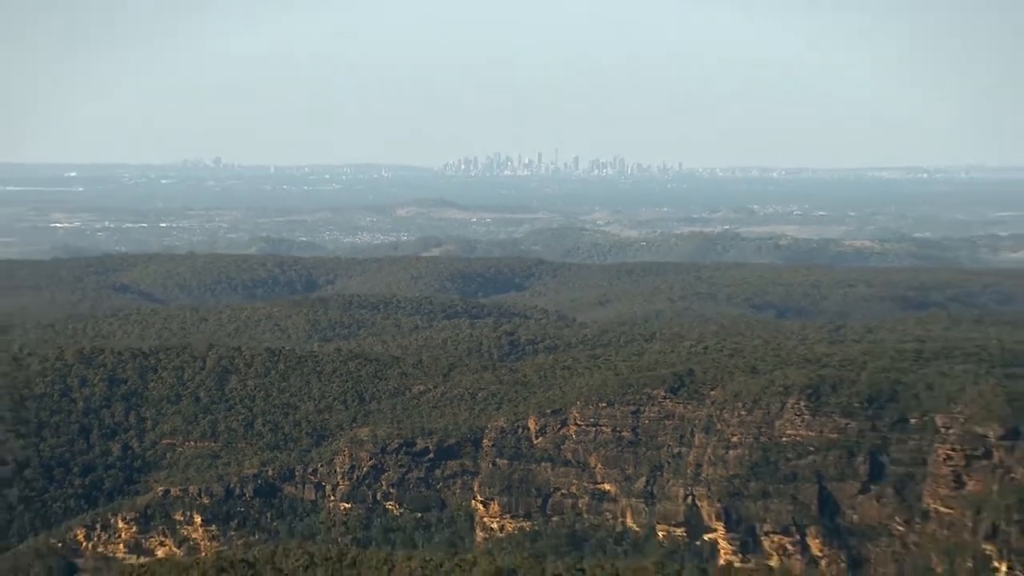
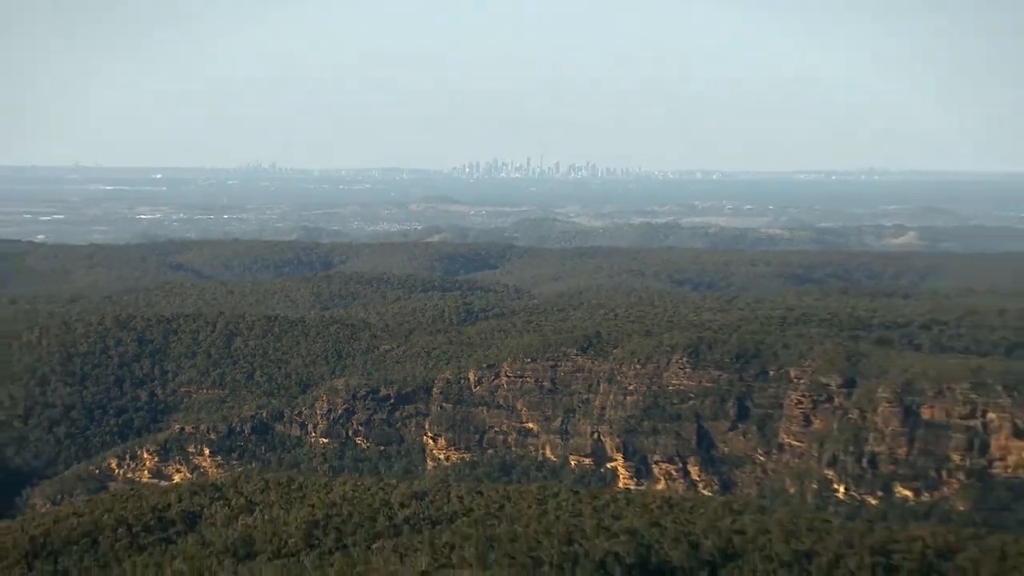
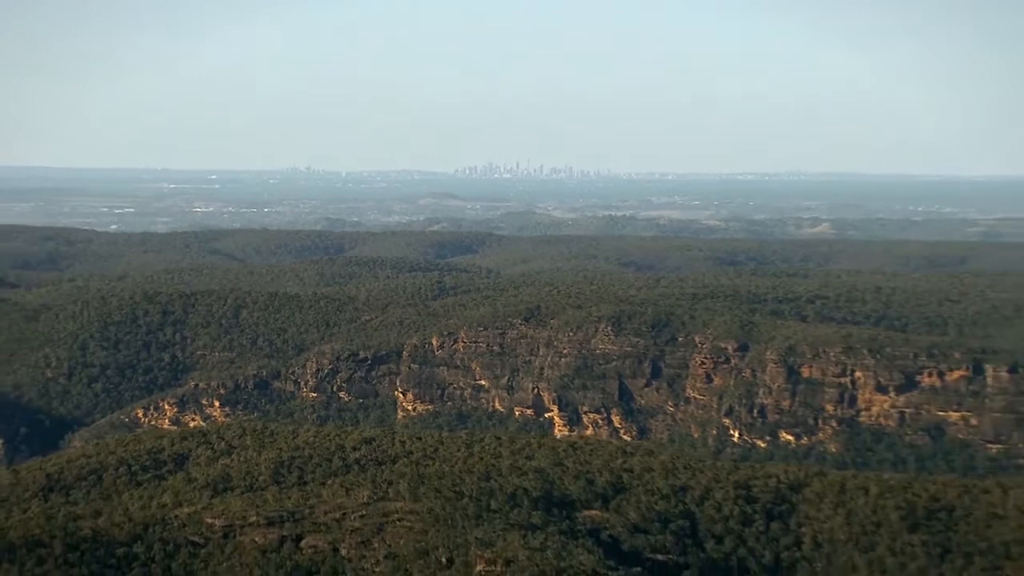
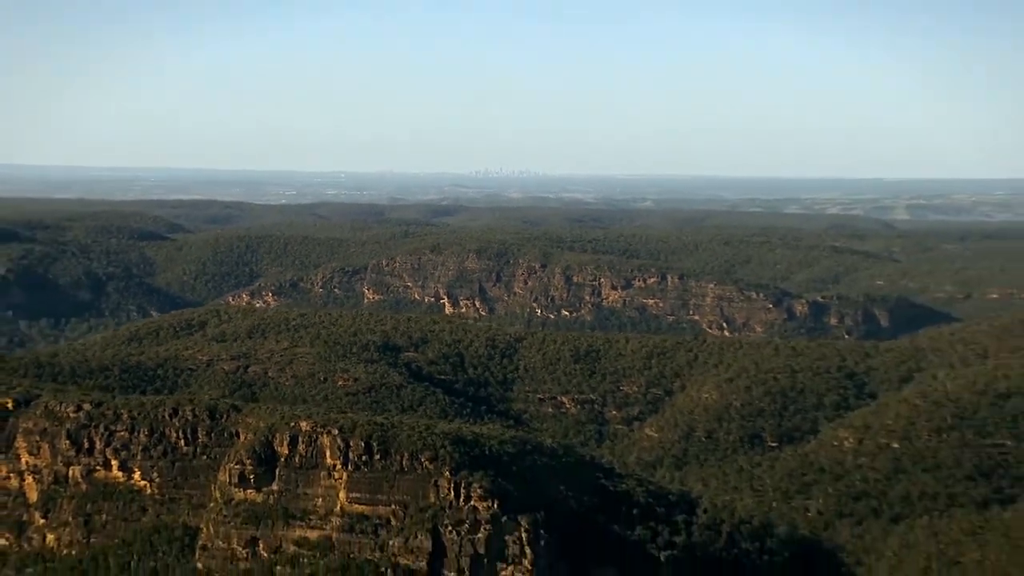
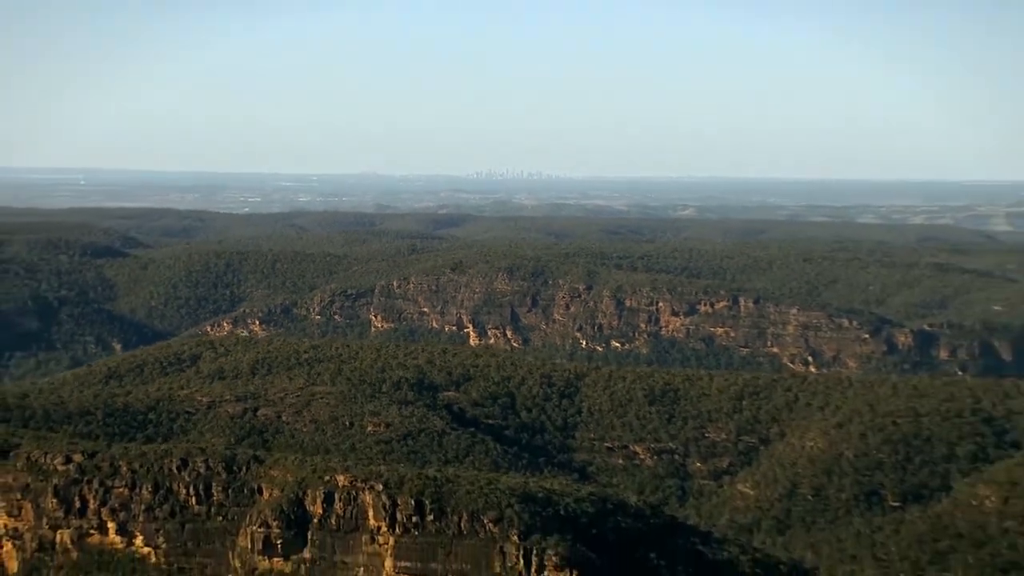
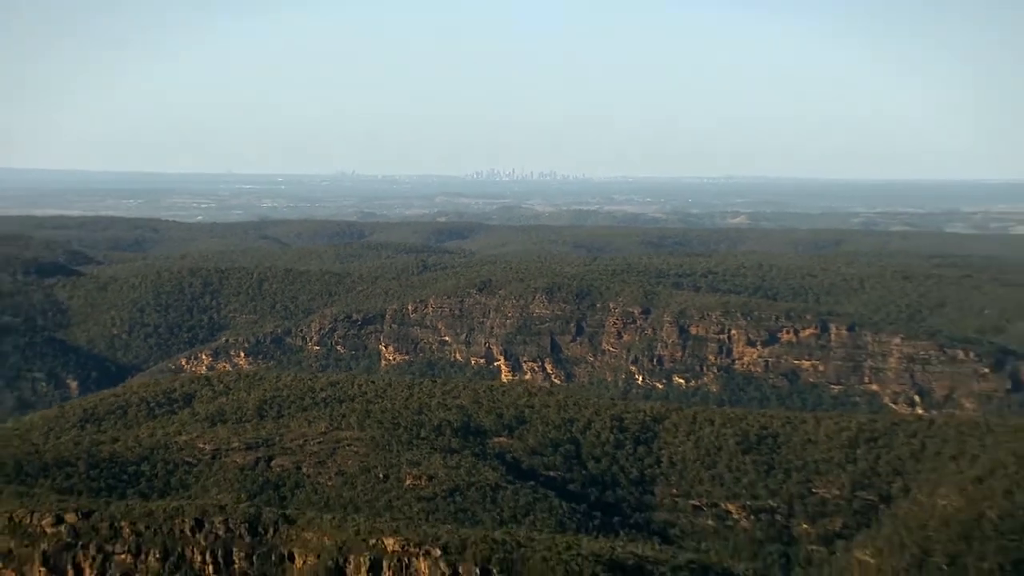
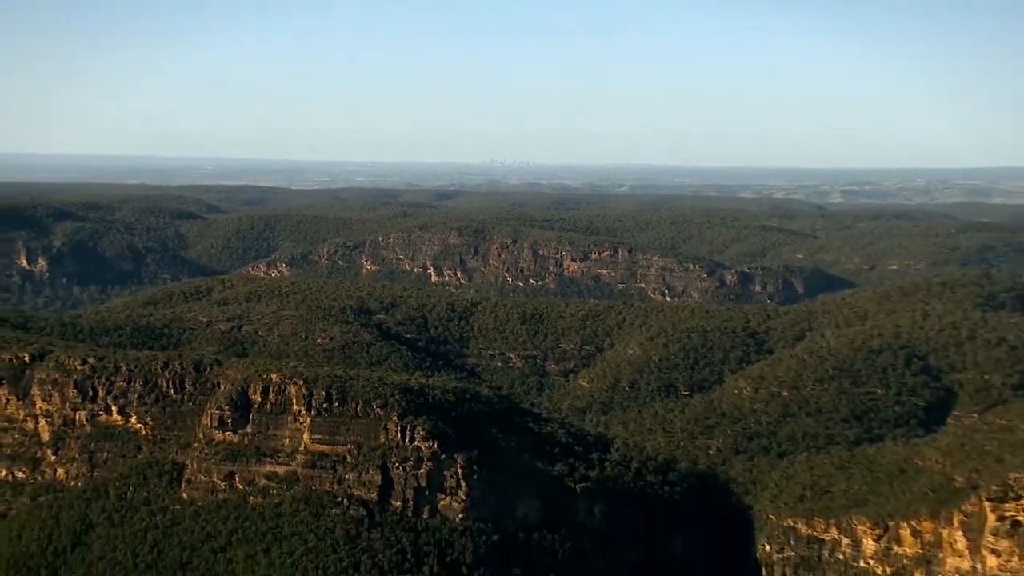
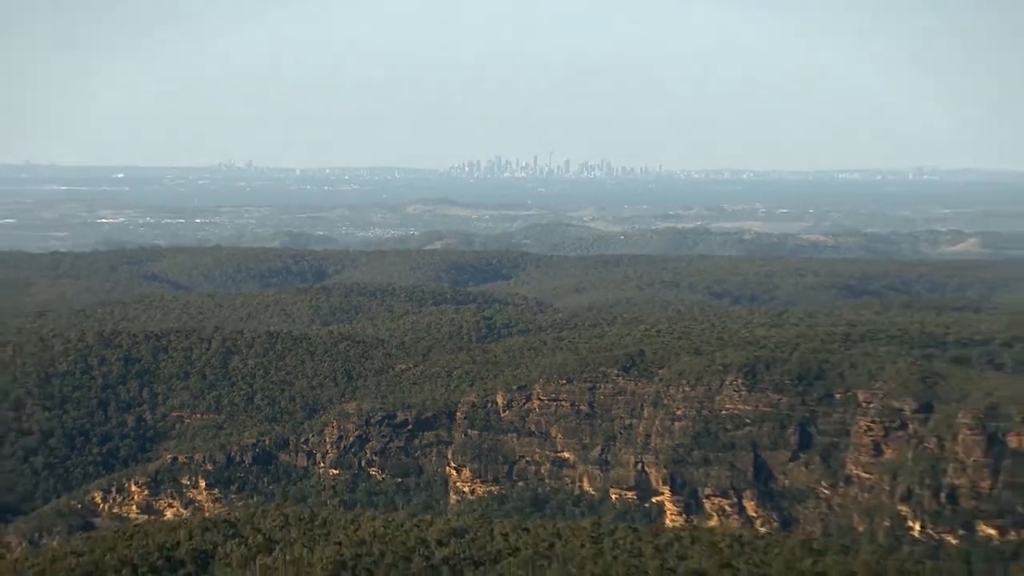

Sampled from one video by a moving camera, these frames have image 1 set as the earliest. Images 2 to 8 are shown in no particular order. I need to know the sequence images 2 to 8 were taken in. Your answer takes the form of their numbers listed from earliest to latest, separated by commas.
8, 2, 3, 6, 5, 4, 7
